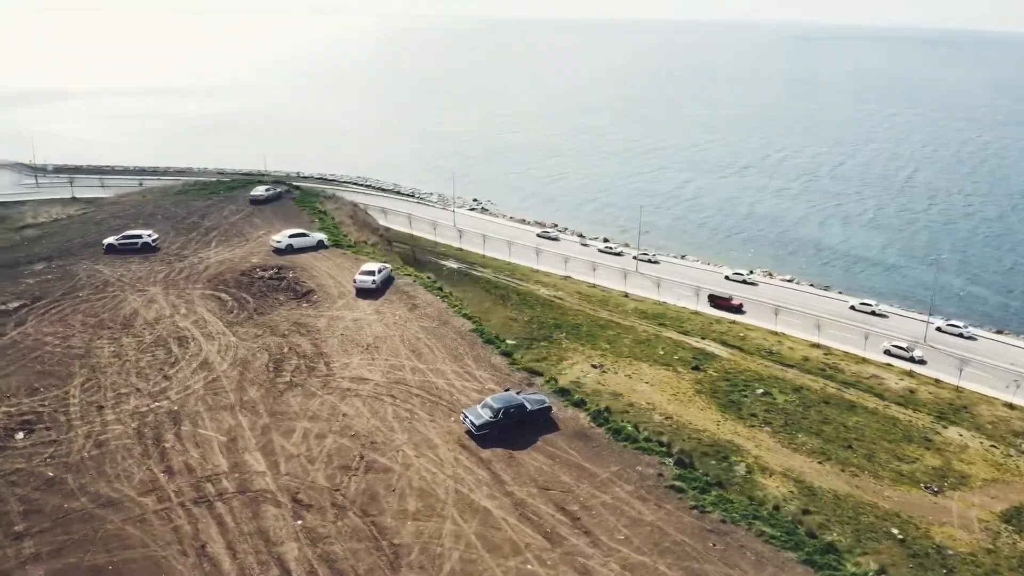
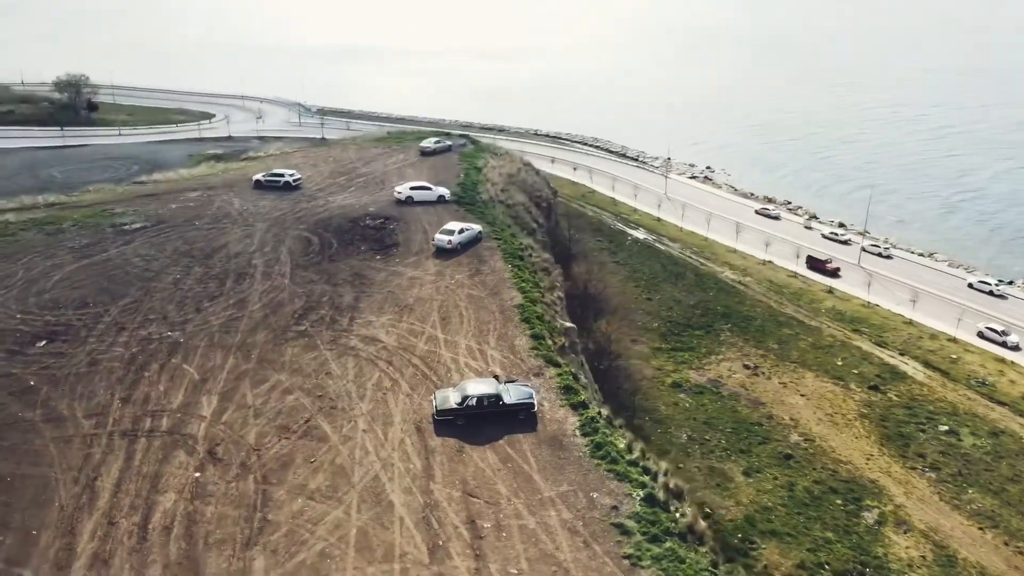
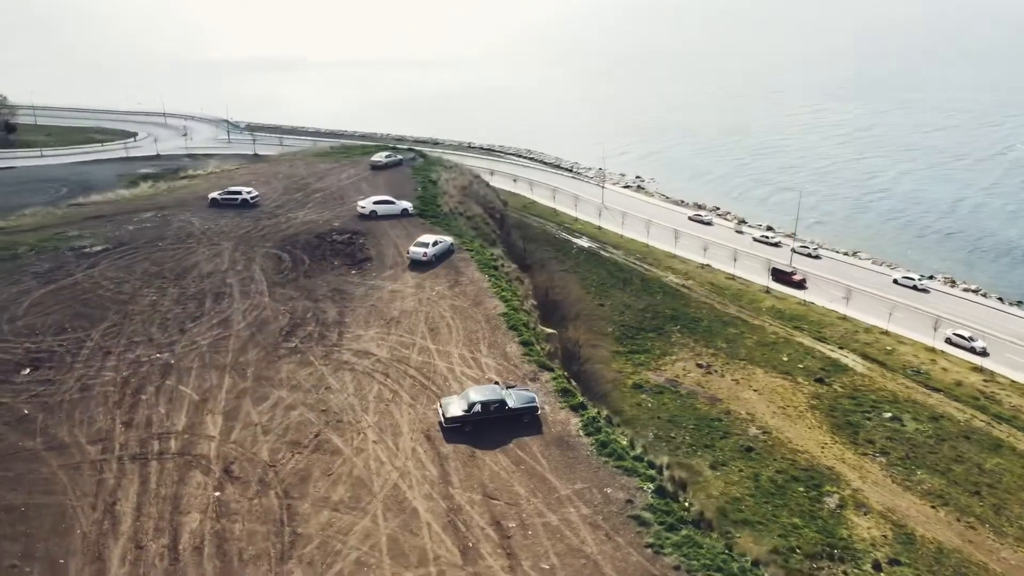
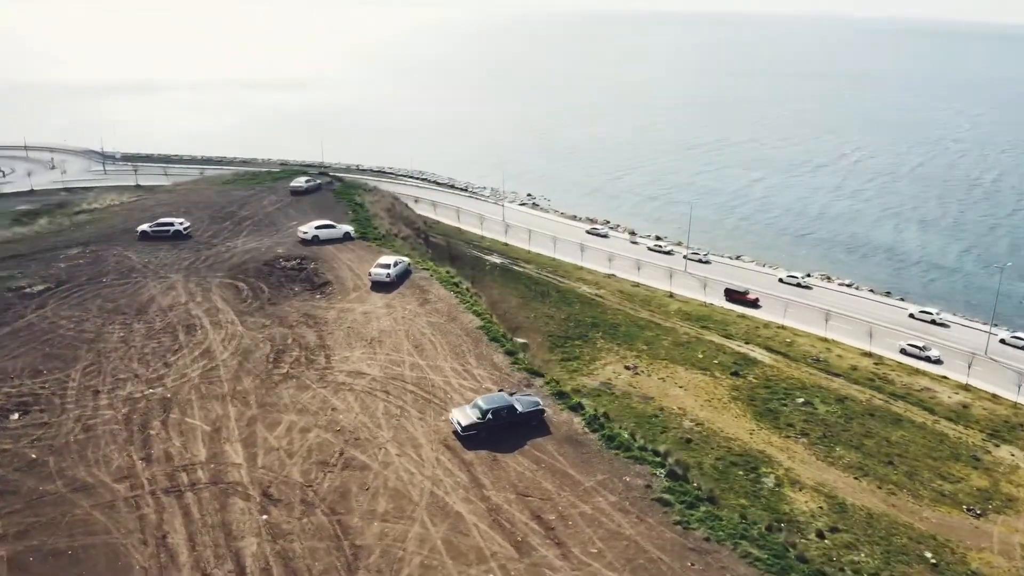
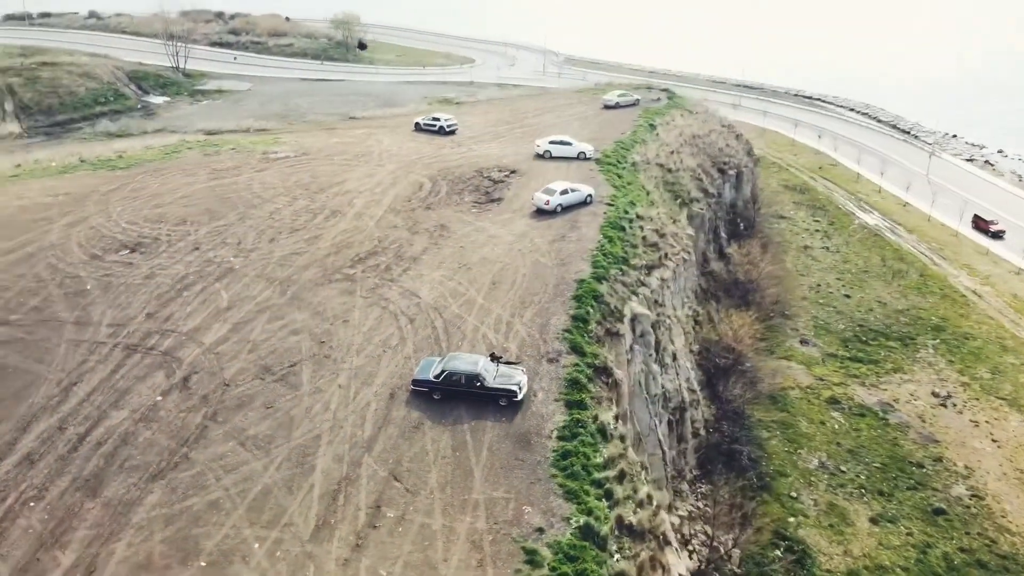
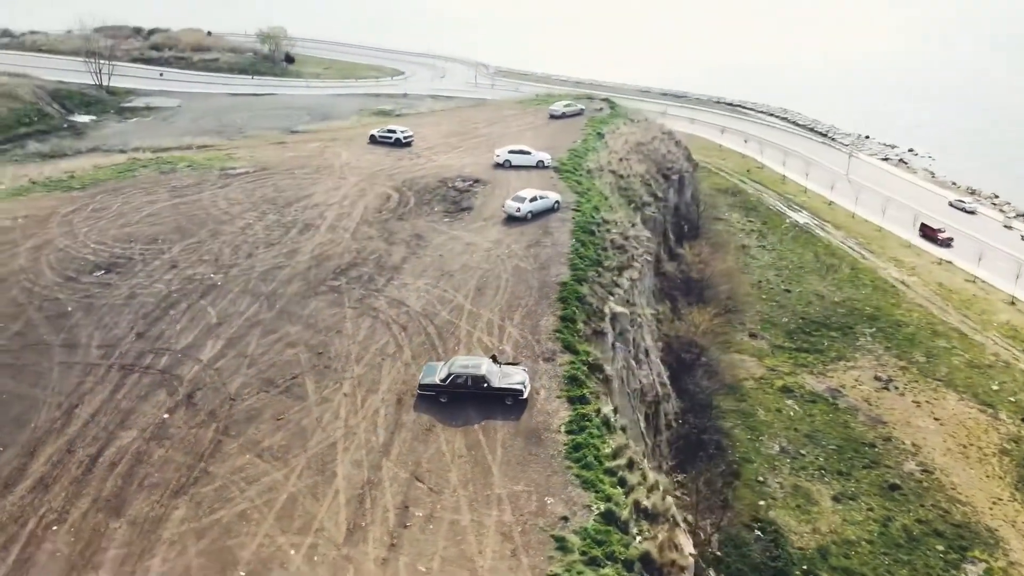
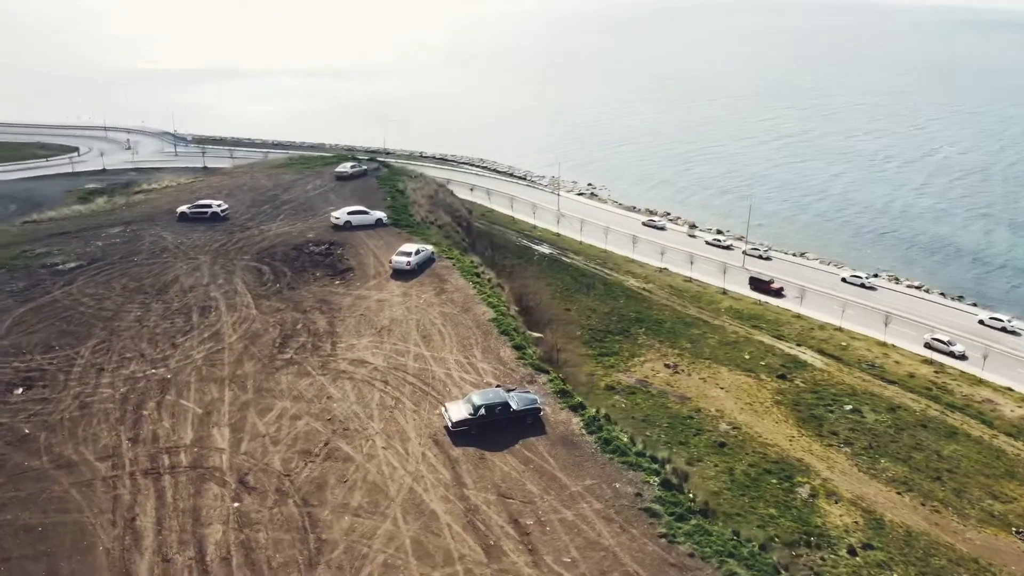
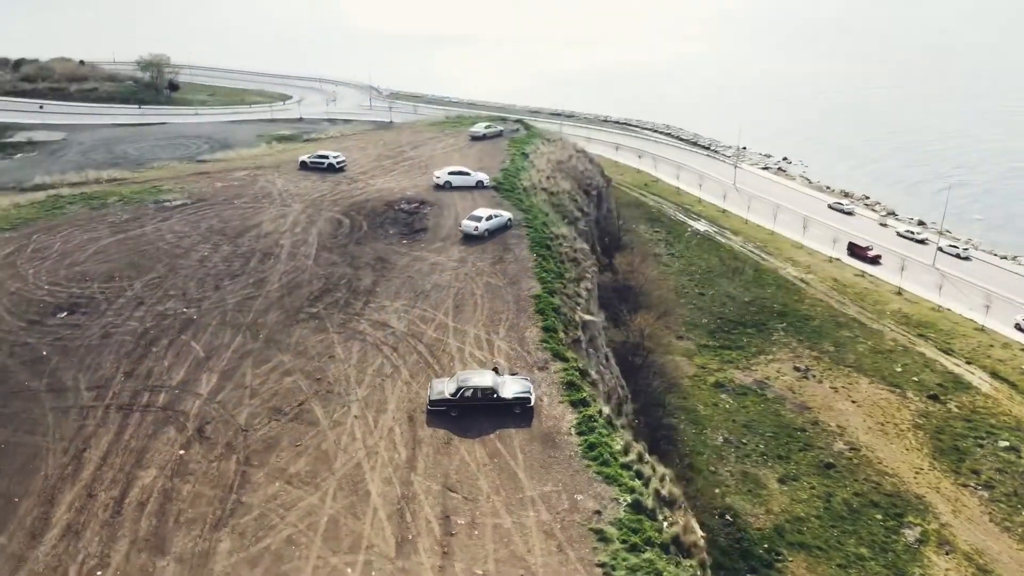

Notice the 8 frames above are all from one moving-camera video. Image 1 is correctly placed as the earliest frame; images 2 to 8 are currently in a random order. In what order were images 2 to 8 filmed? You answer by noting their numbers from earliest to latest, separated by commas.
4, 7, 3, 2, 8, 6, 5
